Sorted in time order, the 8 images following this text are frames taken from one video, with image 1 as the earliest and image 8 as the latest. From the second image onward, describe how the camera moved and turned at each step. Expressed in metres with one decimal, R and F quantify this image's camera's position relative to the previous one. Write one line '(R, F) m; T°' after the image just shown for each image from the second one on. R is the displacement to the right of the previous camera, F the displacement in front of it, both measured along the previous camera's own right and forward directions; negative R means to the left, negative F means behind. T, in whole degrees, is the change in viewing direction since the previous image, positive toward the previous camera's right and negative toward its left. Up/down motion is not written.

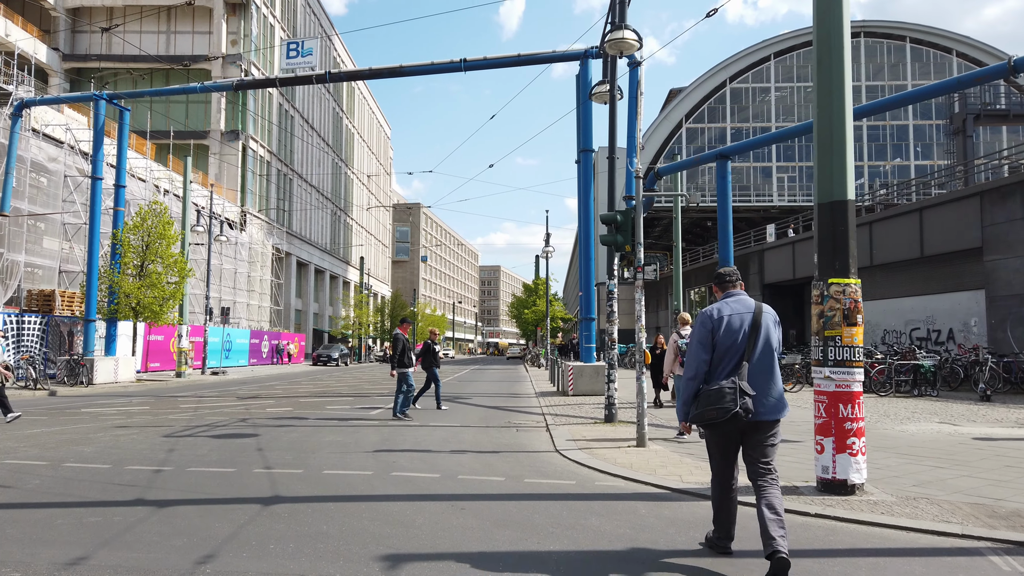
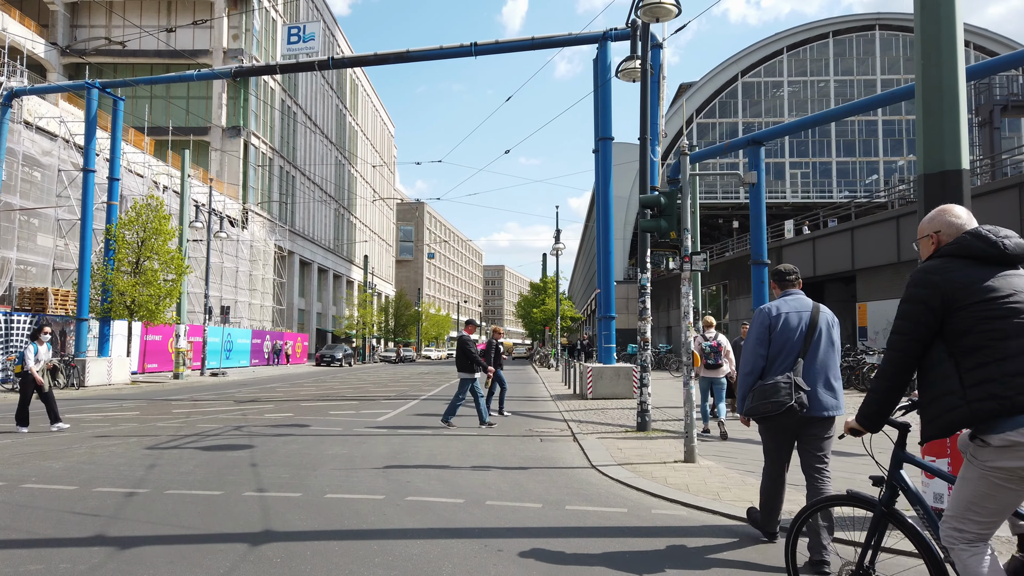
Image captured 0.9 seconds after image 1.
(-0.3, +1.1) m; 0°
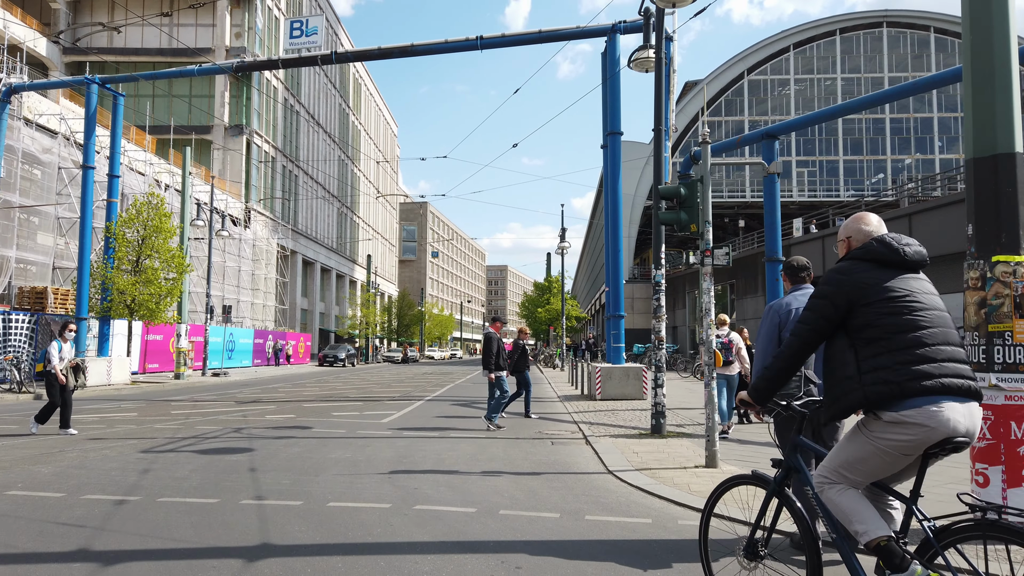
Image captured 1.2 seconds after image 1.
(-0.1, +0.4) m; 0°
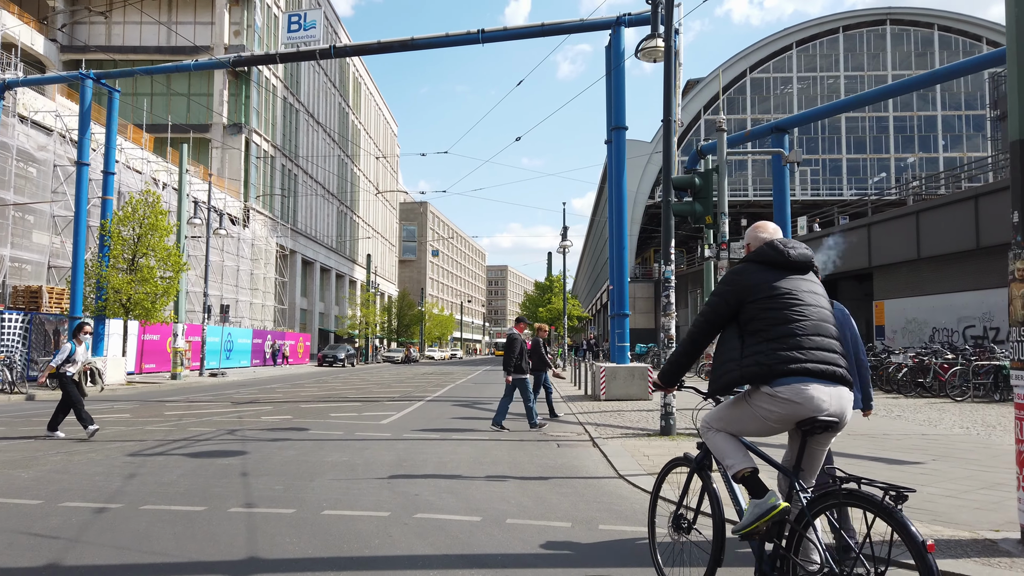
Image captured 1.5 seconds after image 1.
(-0.1, +0.4) m; 0°
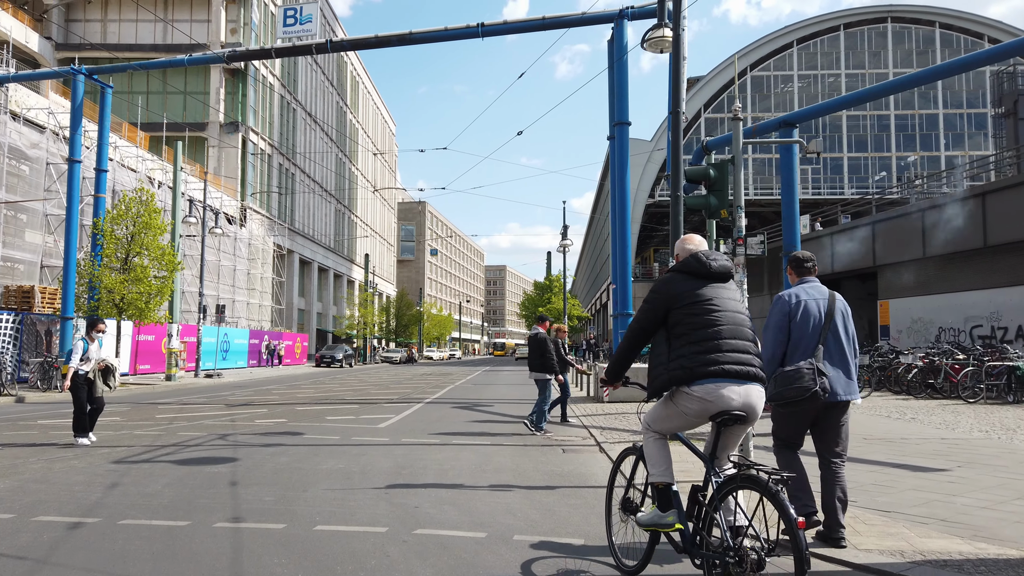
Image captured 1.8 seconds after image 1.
(-0.1, +0.4) m; 0°
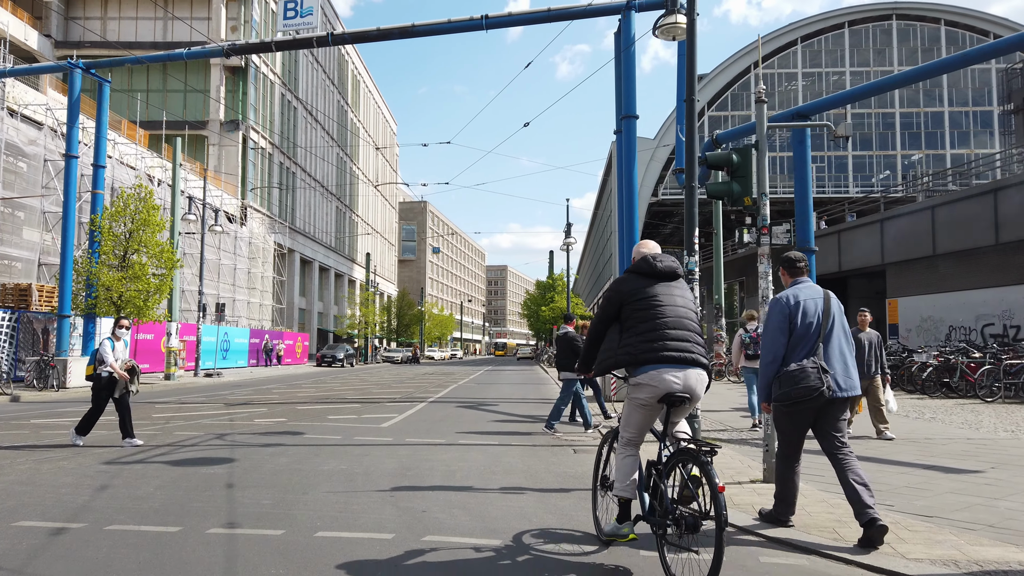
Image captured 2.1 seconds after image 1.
(-0.1, +0.3) m; 0°
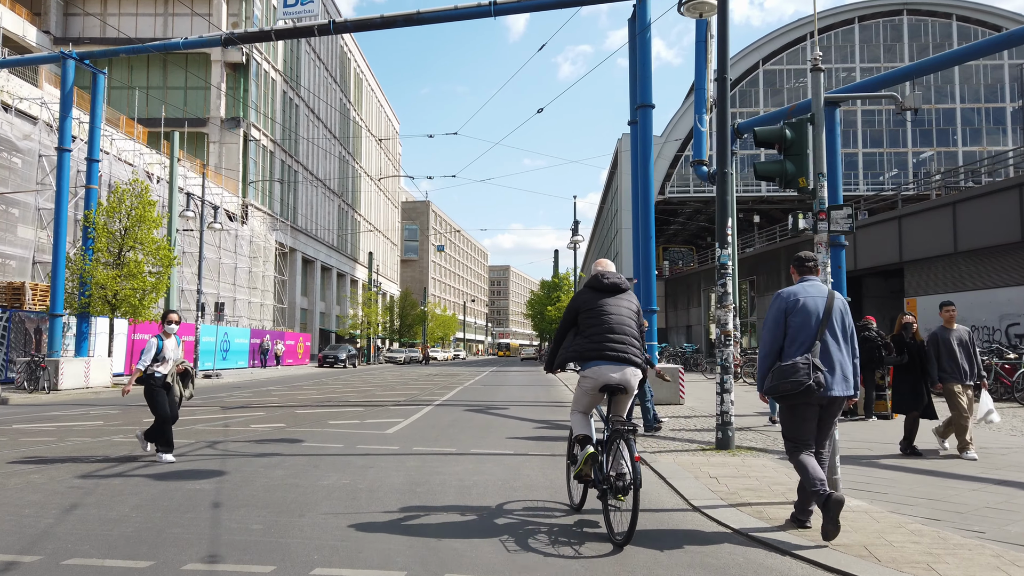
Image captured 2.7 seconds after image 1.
(-0.2, +0.7) m; 0°
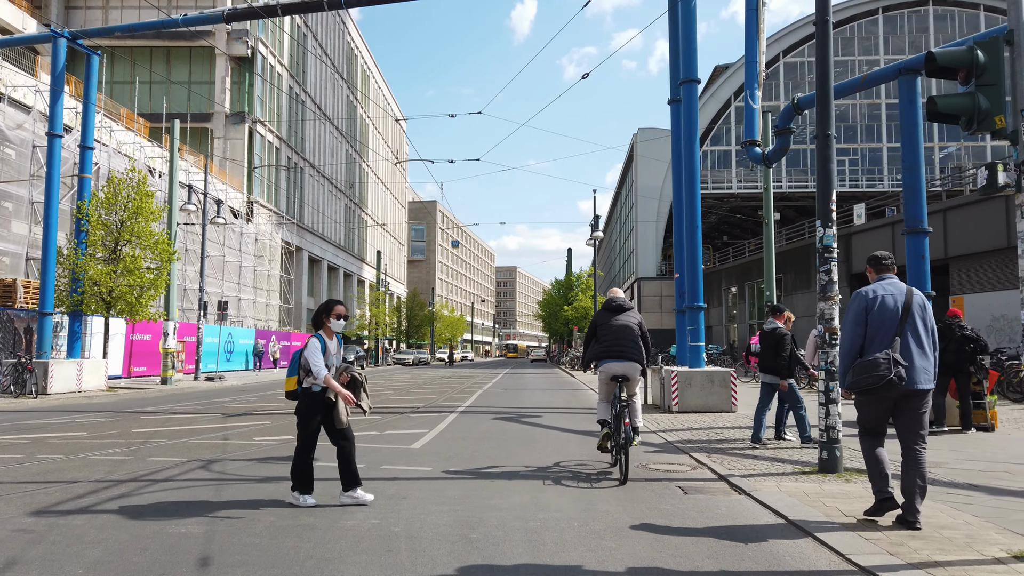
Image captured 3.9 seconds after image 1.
(-0.5, +1.4) m; 0°
